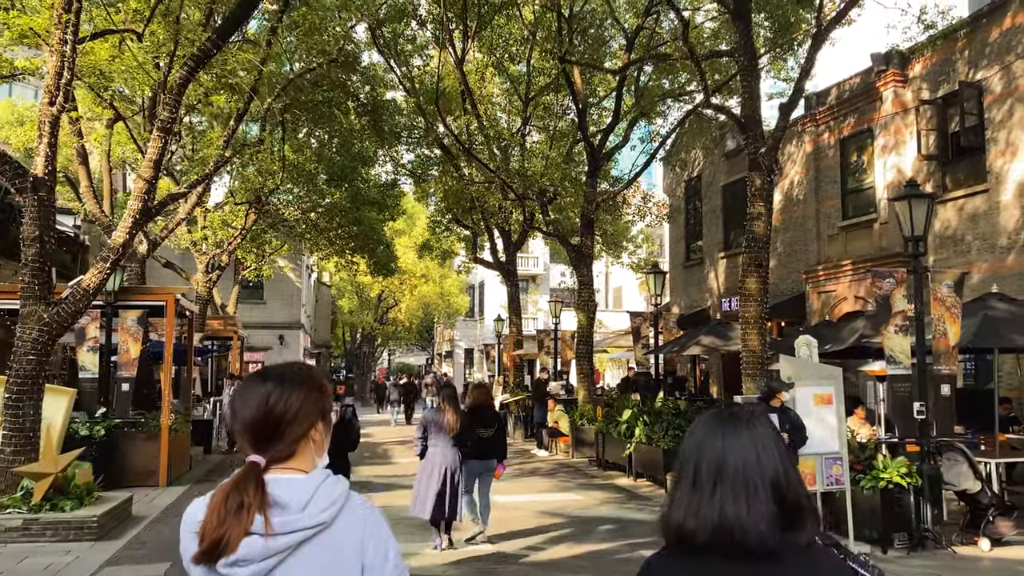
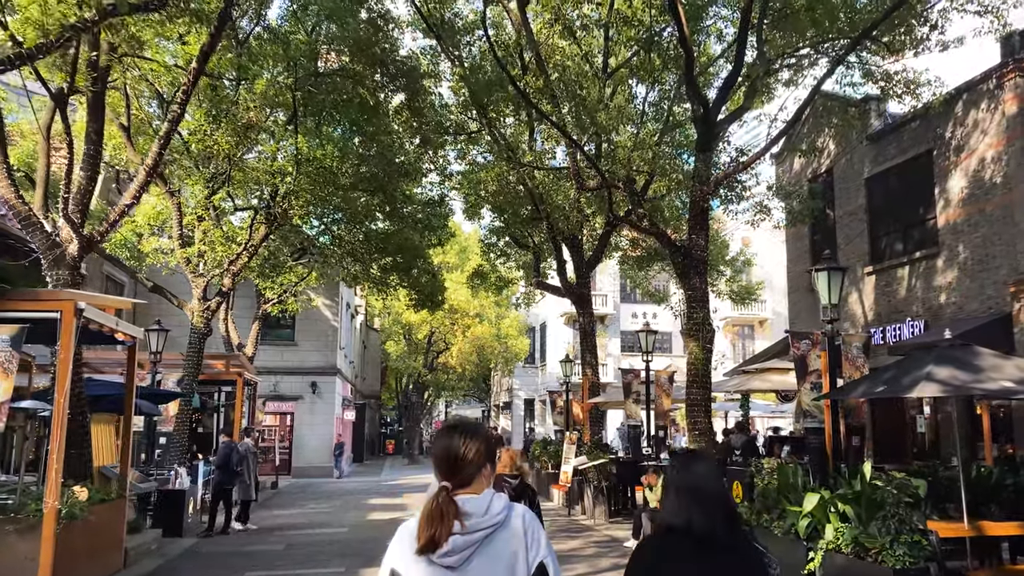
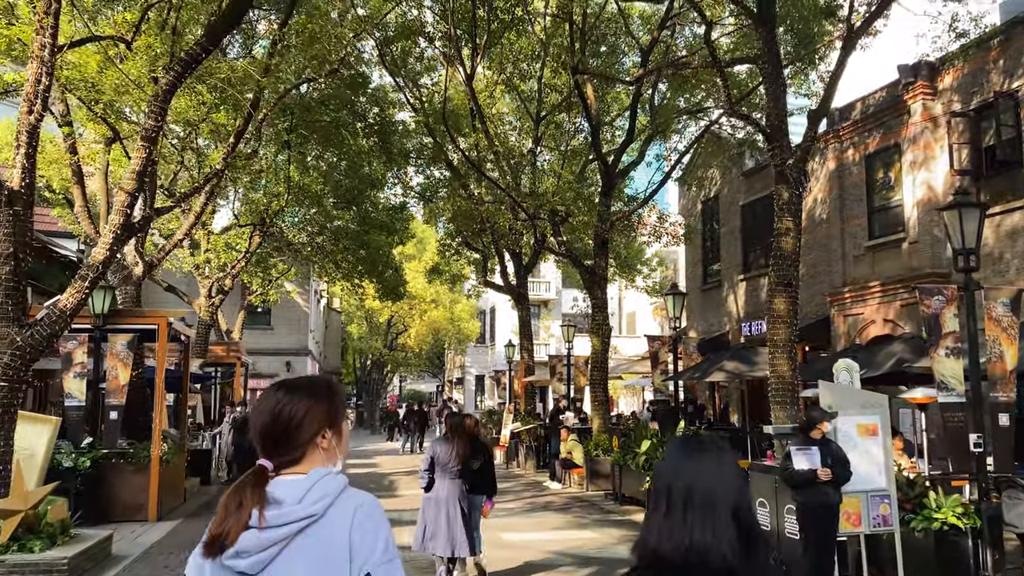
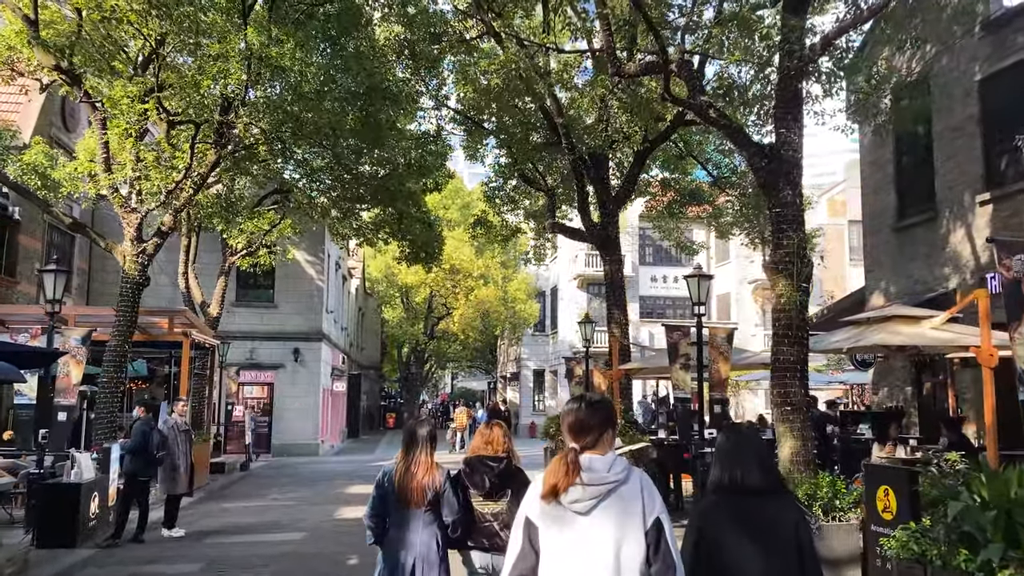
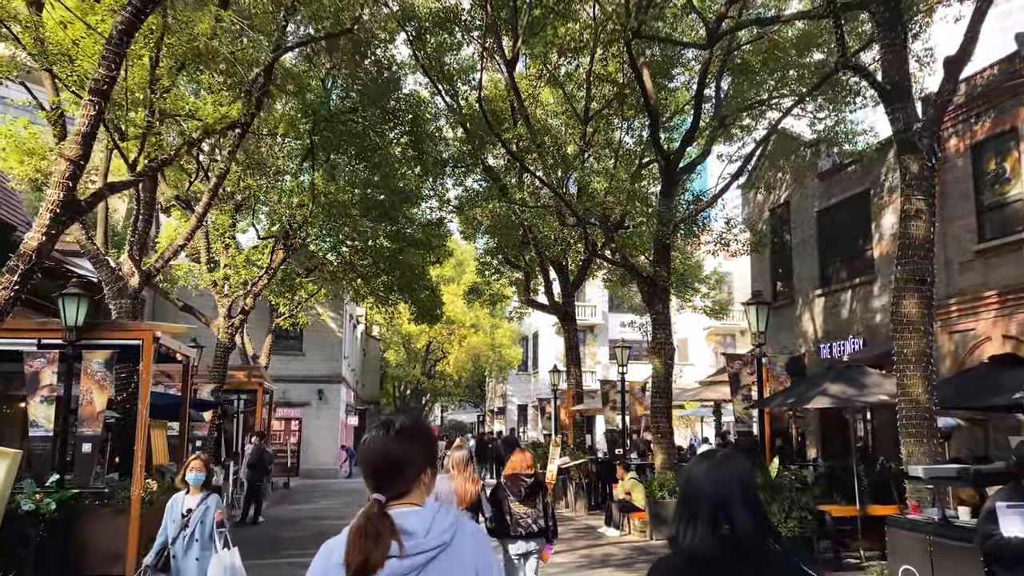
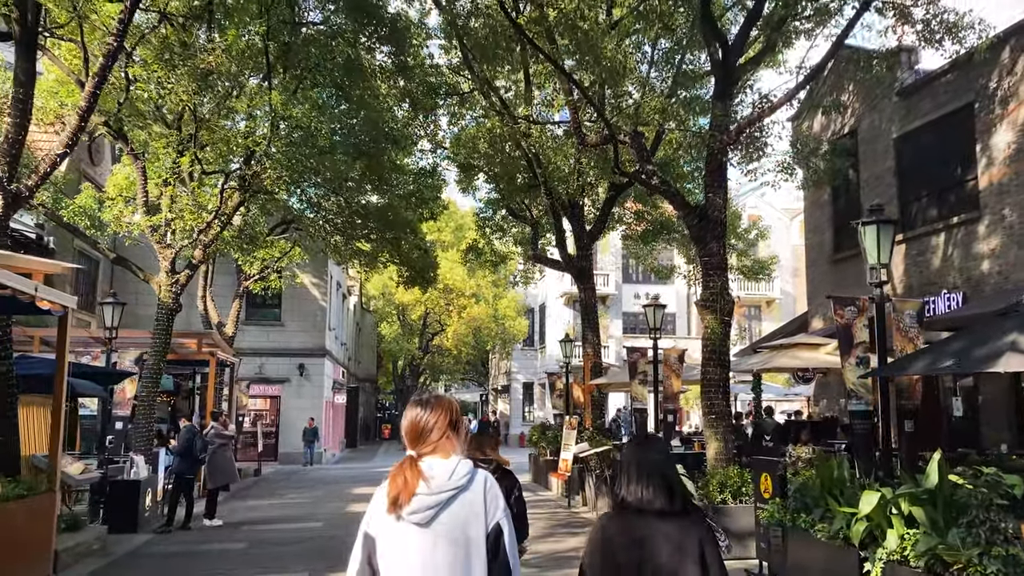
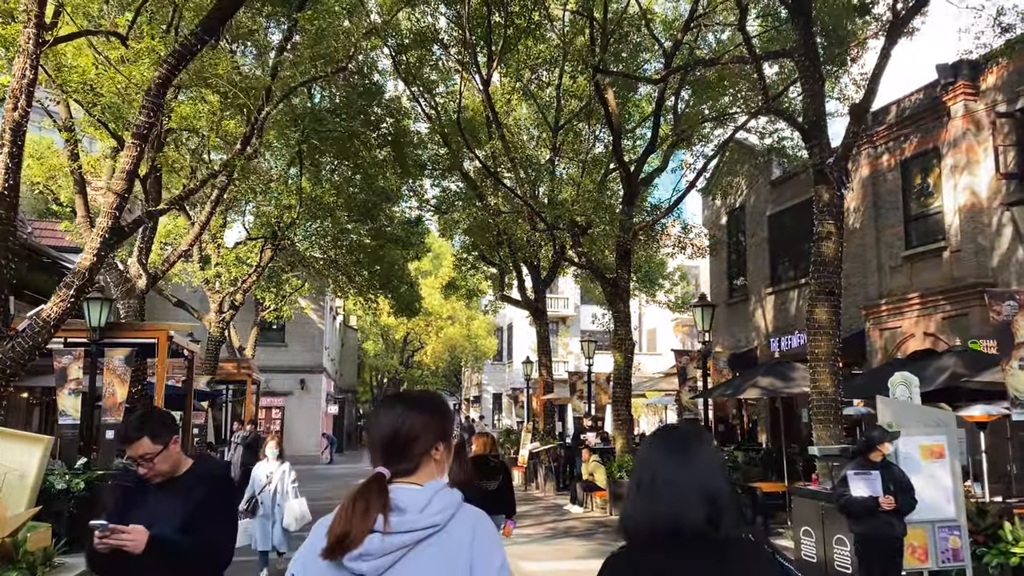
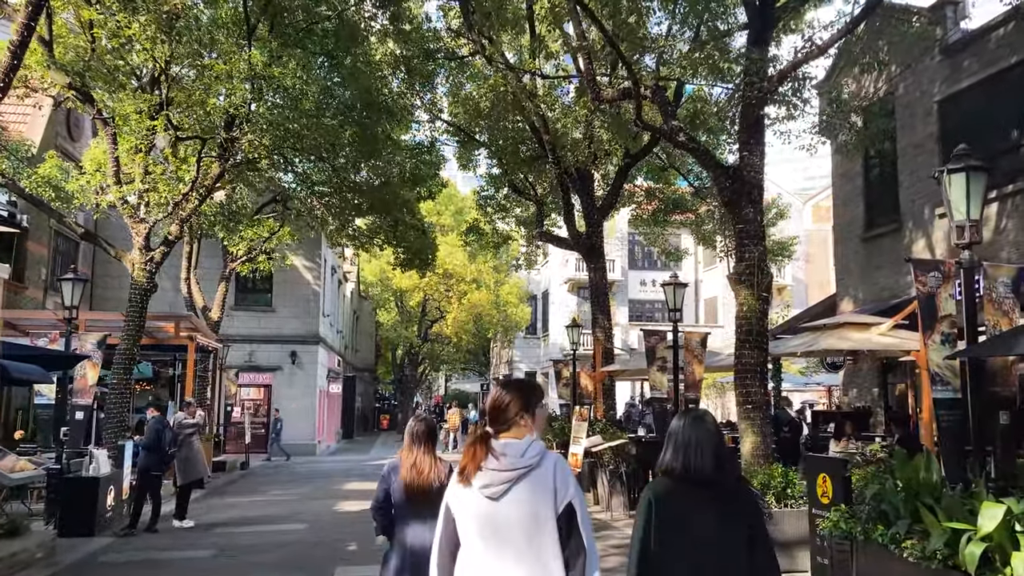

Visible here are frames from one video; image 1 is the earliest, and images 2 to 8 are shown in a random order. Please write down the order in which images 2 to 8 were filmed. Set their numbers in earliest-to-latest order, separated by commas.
3, 7, 5, 2, 6, 8, 4
